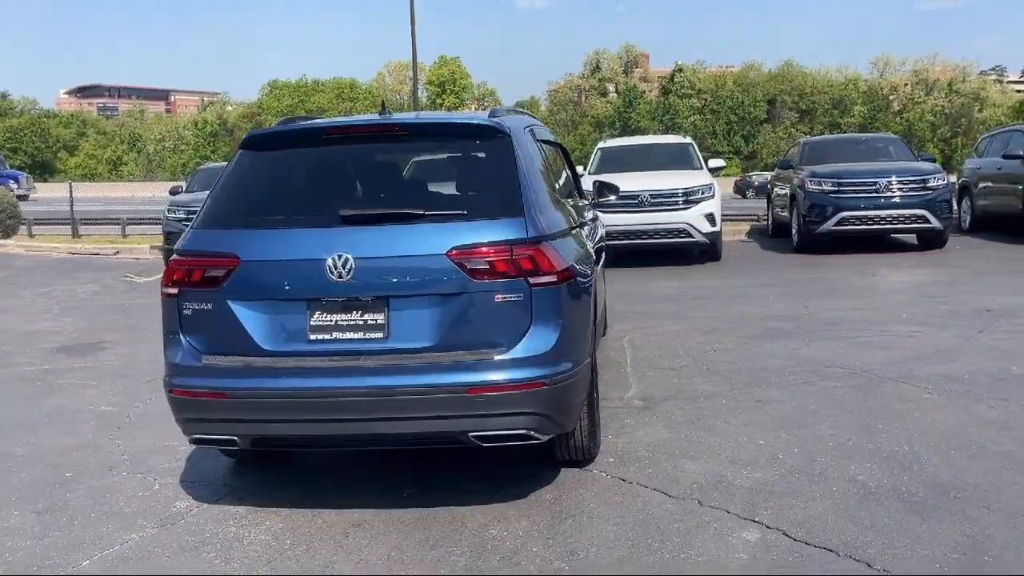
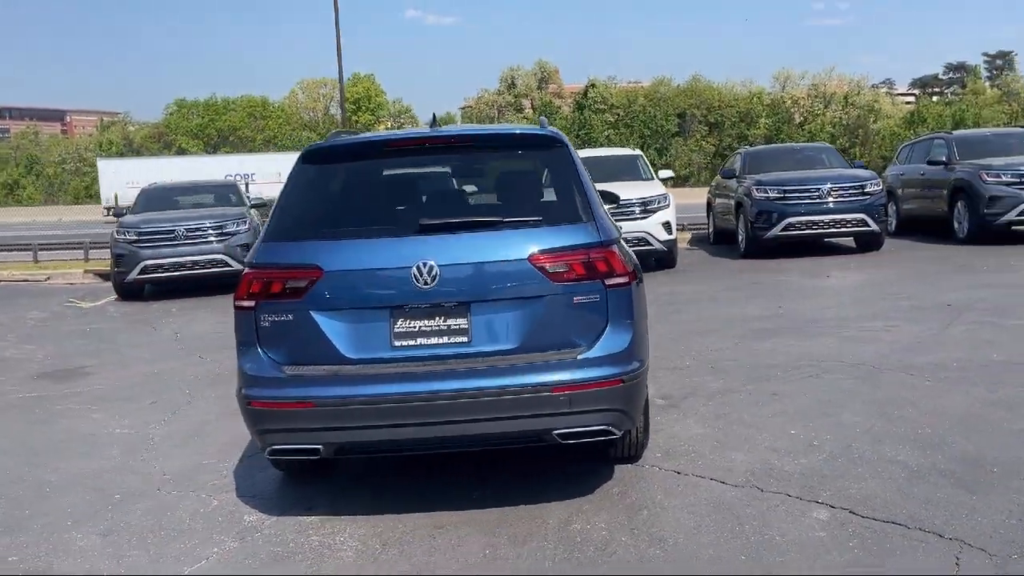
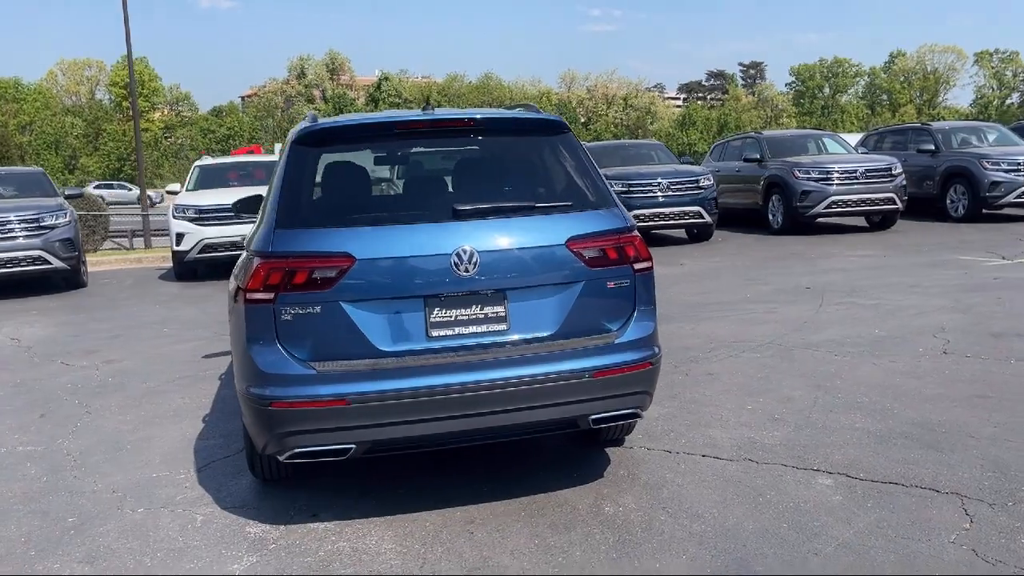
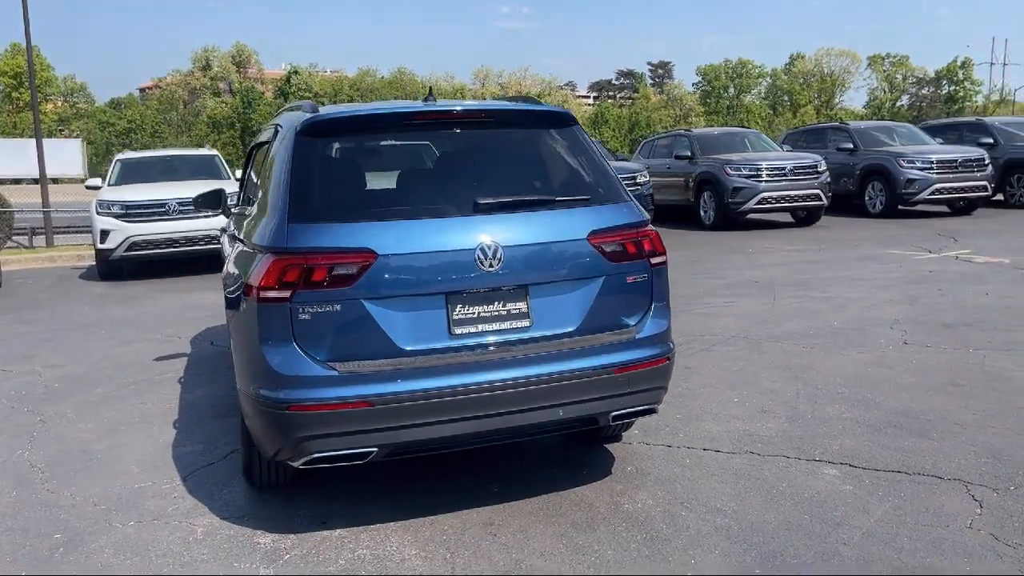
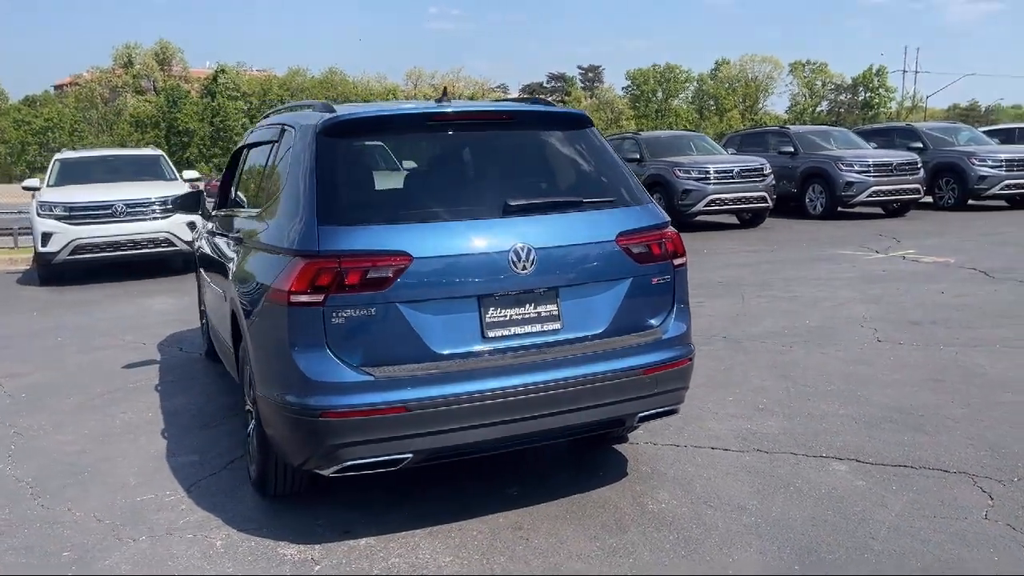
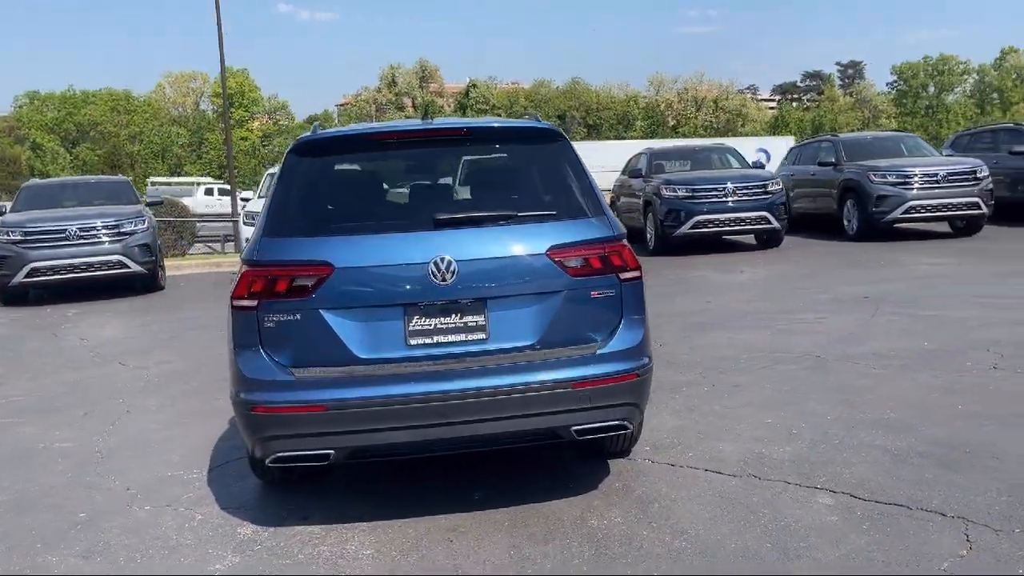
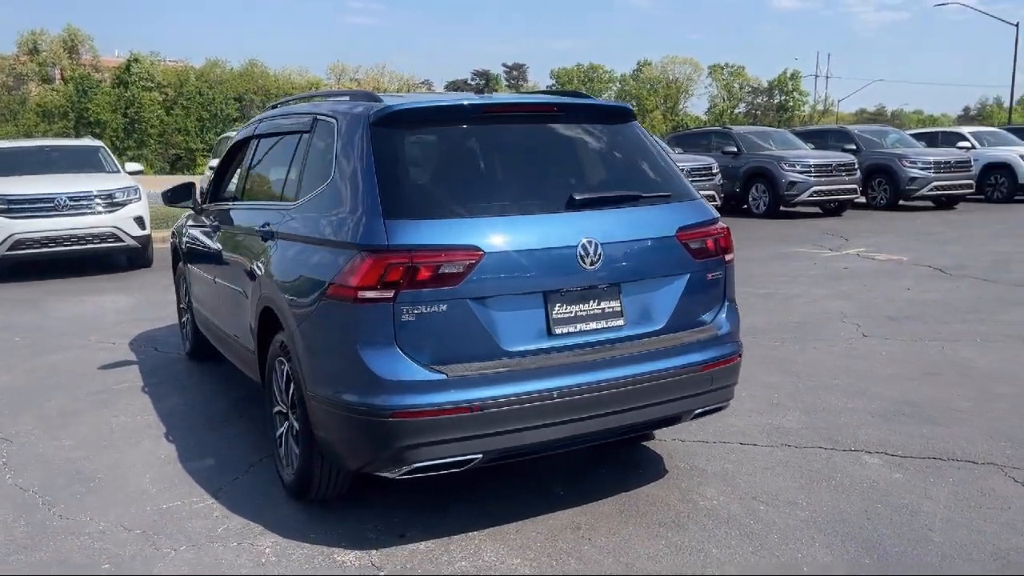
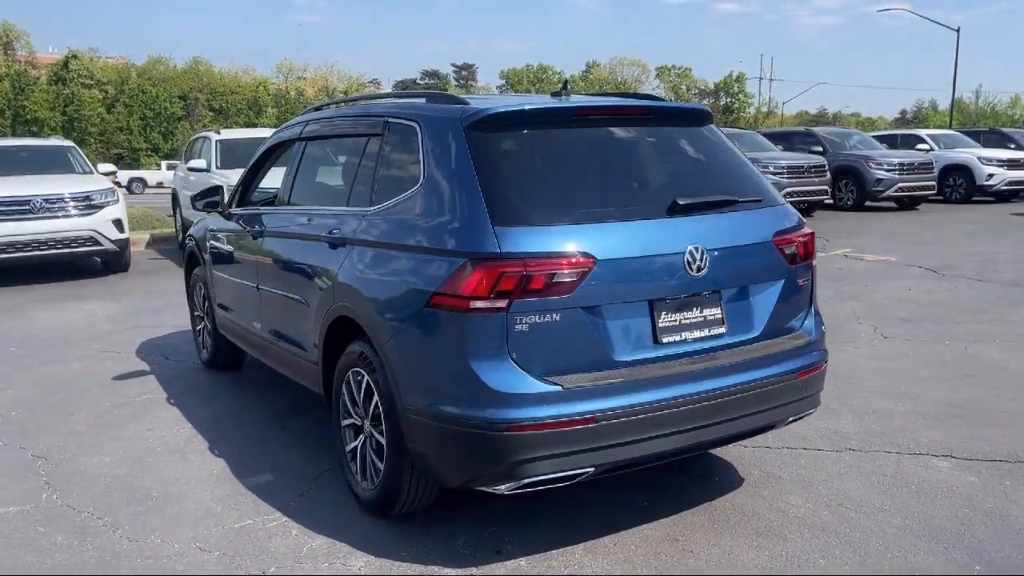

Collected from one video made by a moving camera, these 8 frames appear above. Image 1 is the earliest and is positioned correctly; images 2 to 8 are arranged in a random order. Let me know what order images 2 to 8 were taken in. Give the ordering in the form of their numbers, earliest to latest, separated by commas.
2, 6, 3, 4, 5, 7, 8
